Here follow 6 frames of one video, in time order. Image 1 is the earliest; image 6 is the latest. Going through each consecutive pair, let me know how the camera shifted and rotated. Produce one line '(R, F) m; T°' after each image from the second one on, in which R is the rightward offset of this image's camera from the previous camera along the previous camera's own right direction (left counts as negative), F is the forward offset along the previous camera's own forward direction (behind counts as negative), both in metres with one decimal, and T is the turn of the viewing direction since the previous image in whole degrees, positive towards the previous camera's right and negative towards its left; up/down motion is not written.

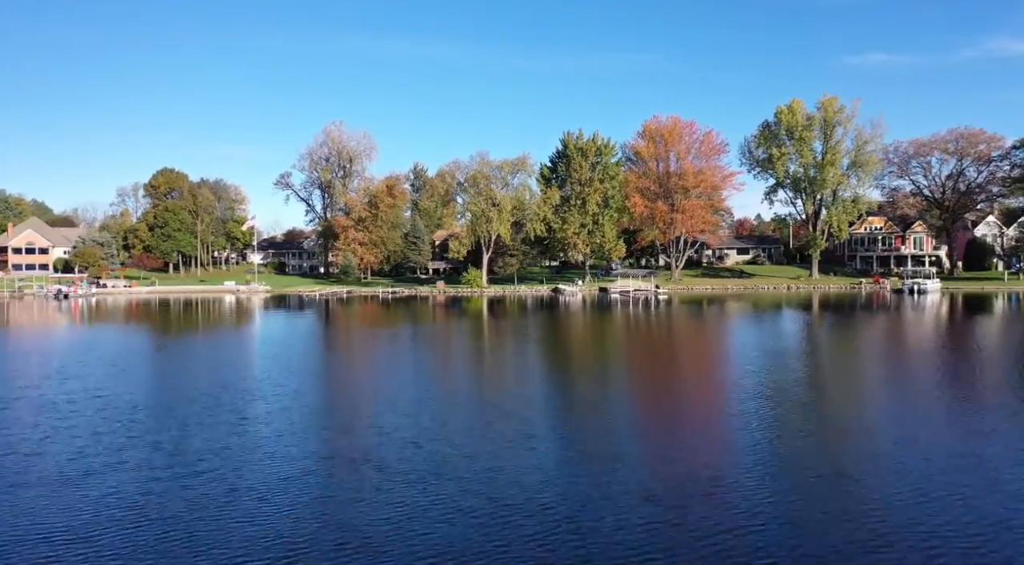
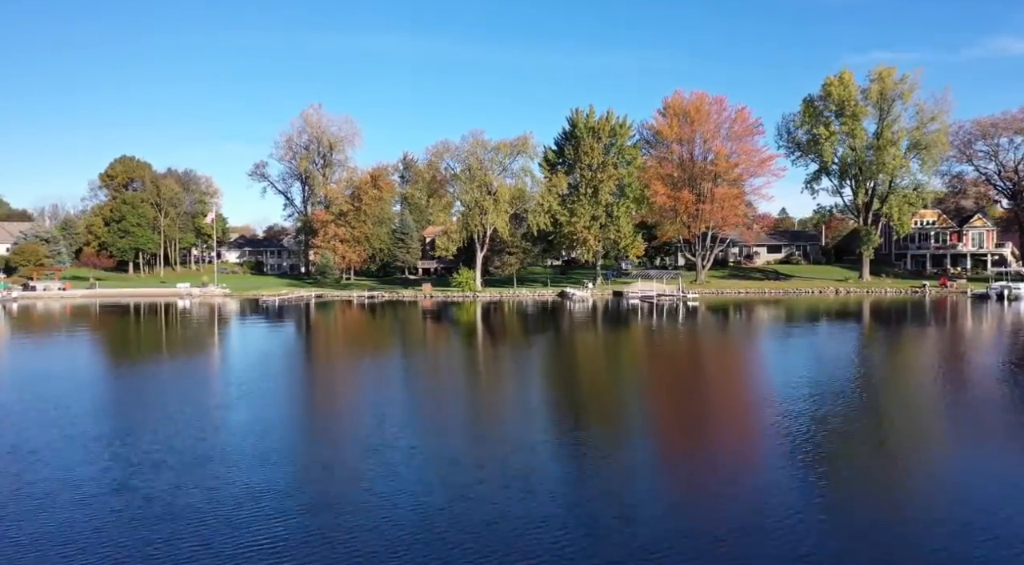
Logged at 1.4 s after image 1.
(0.0, +8.2) m; 0°
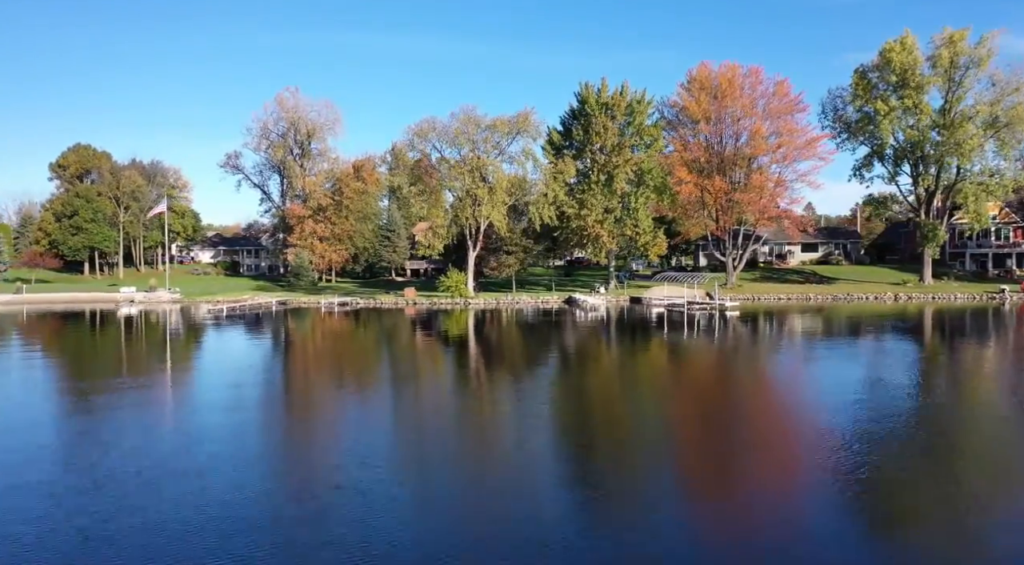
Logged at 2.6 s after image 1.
(0.0, +7.2) m; 0°
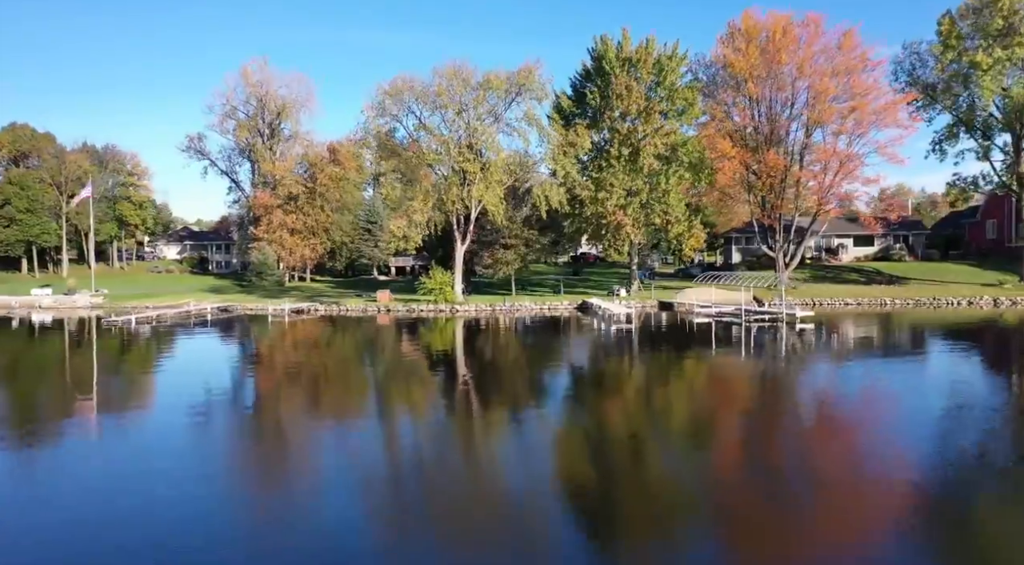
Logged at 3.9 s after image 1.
(0.0, +8.1) m; 0°
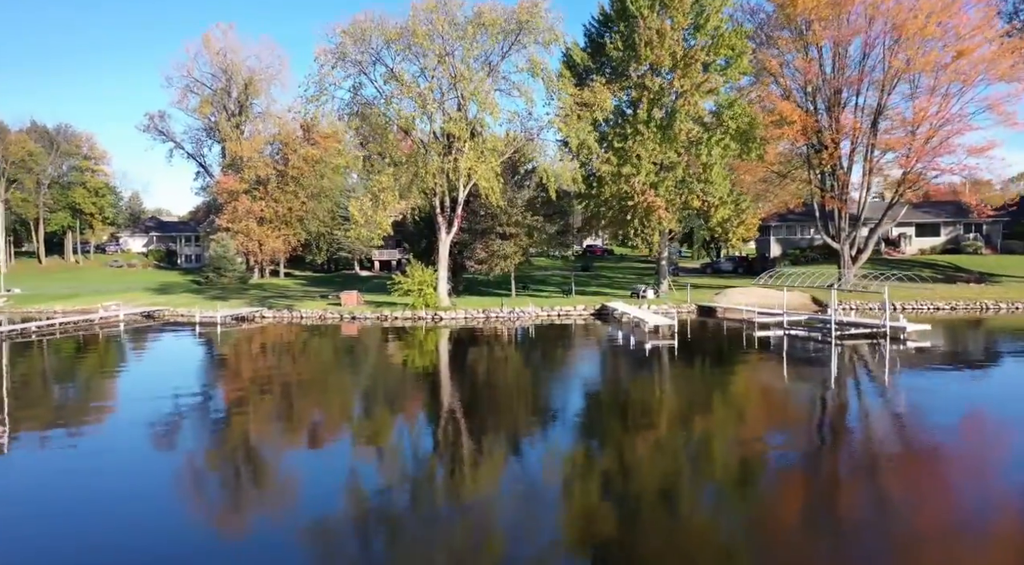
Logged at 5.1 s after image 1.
(0.0, +6.8) m; 0°
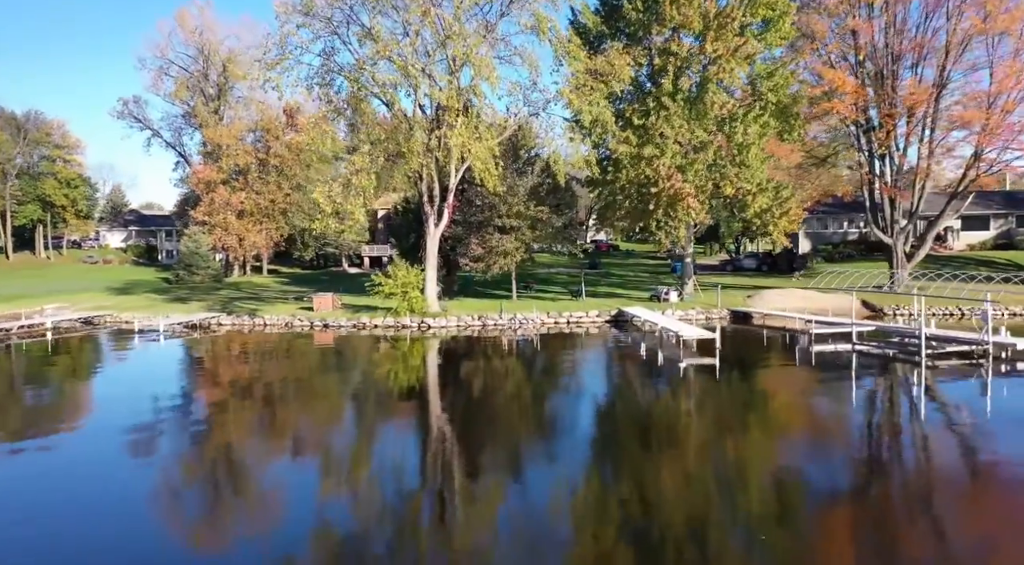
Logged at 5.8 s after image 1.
(0.0, +3.7) m; 0°
